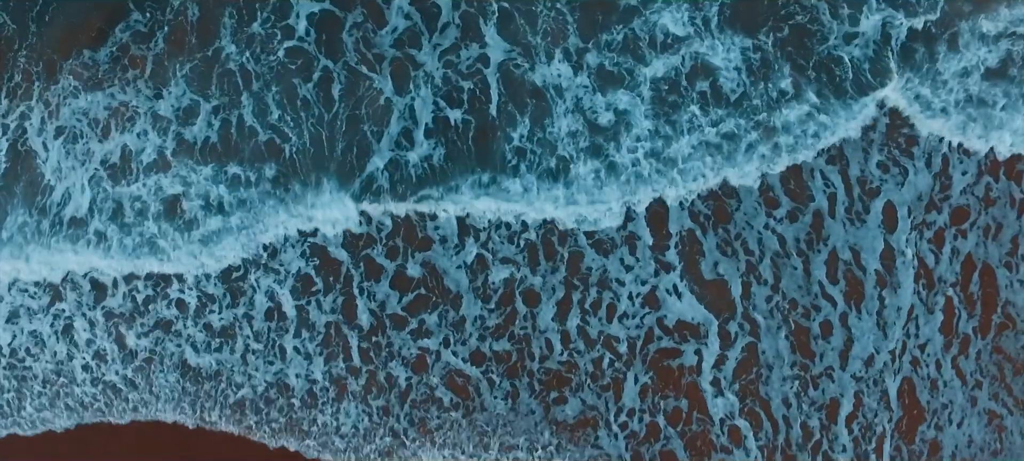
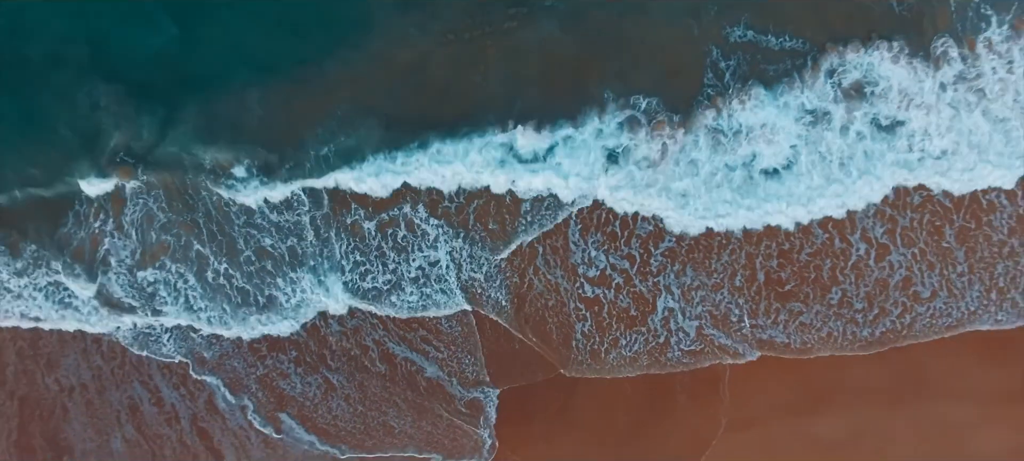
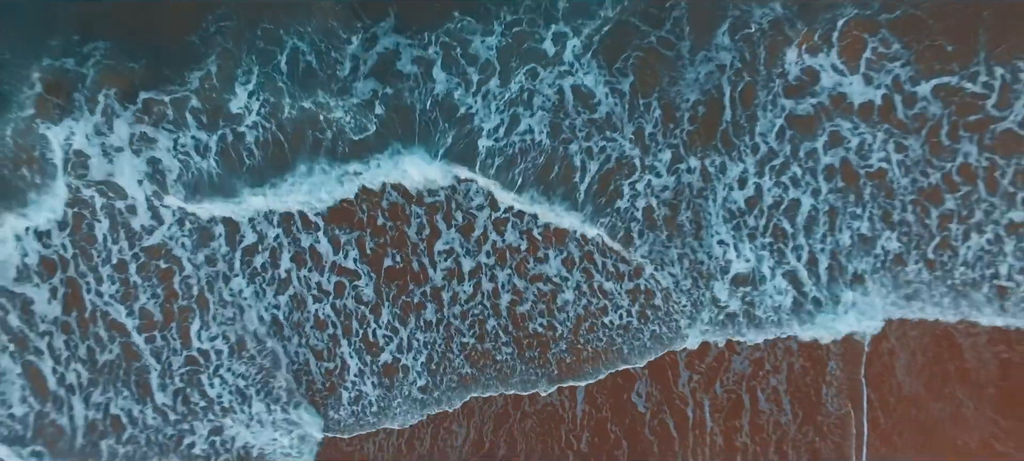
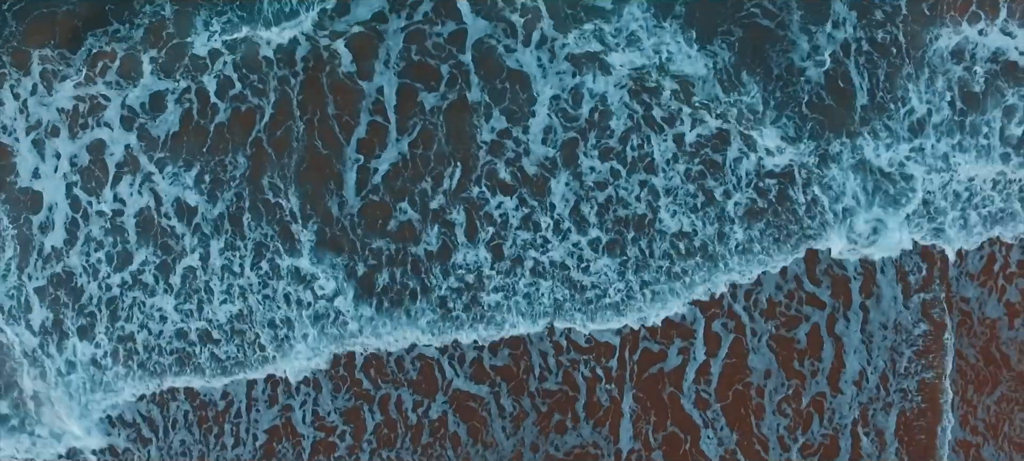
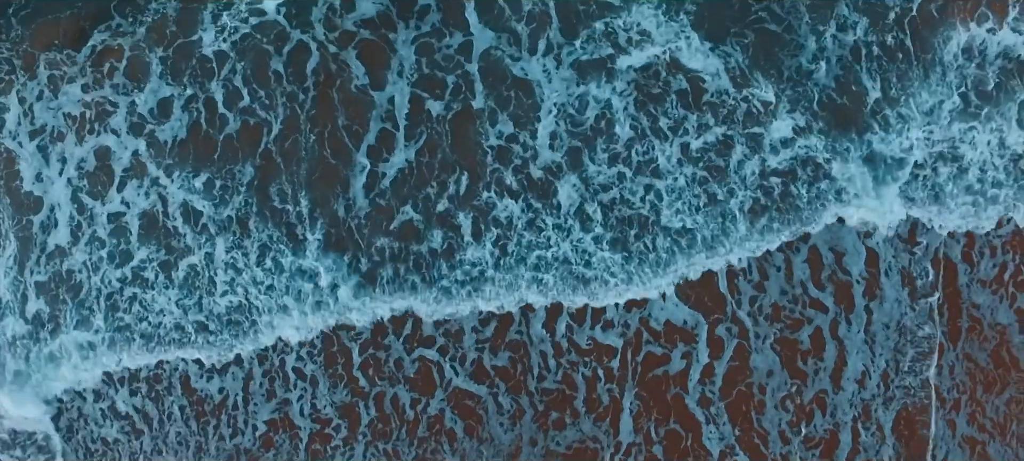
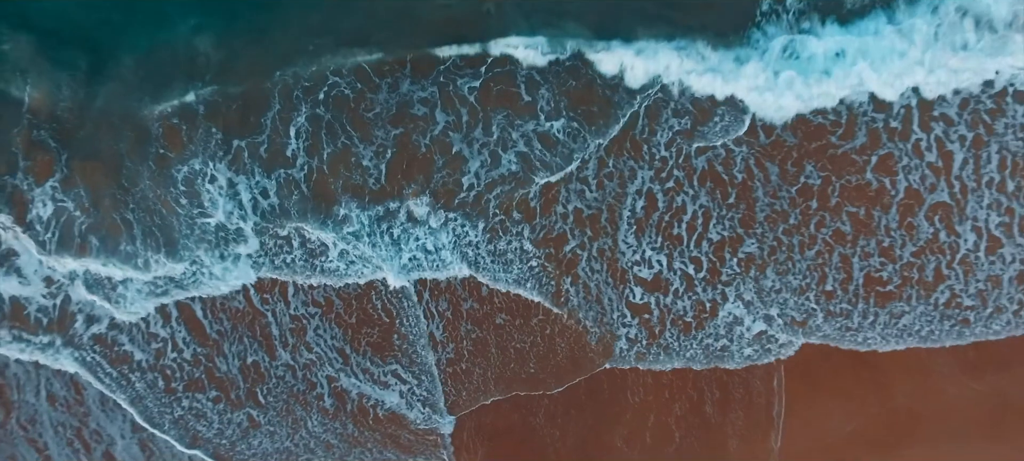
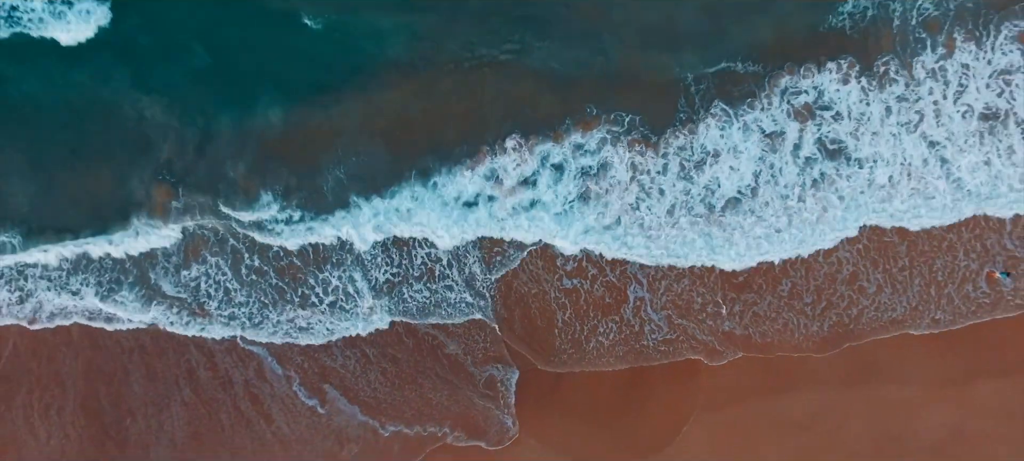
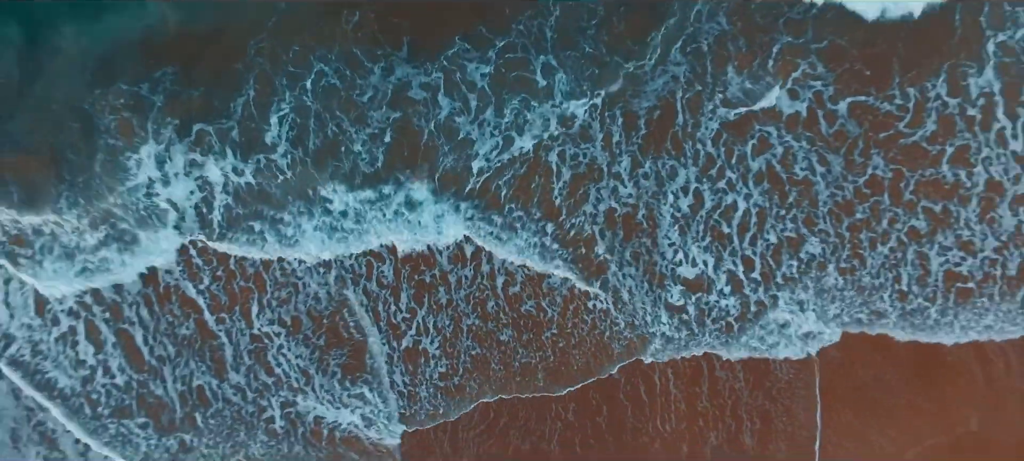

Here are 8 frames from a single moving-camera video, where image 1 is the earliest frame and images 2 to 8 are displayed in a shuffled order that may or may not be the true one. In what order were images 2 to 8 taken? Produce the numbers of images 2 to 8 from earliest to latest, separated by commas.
5, 4, 3, 8, 6, 2, 7
